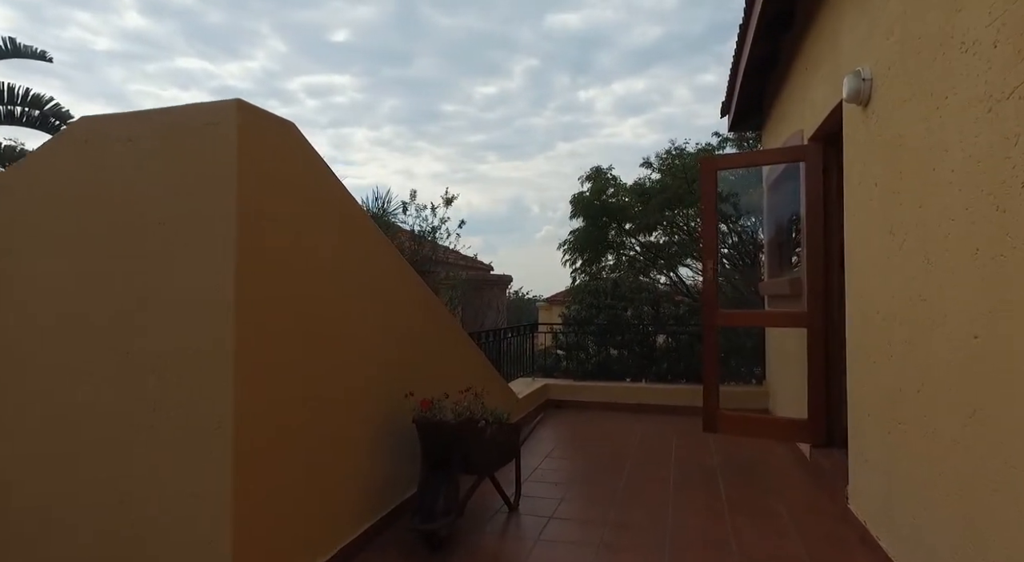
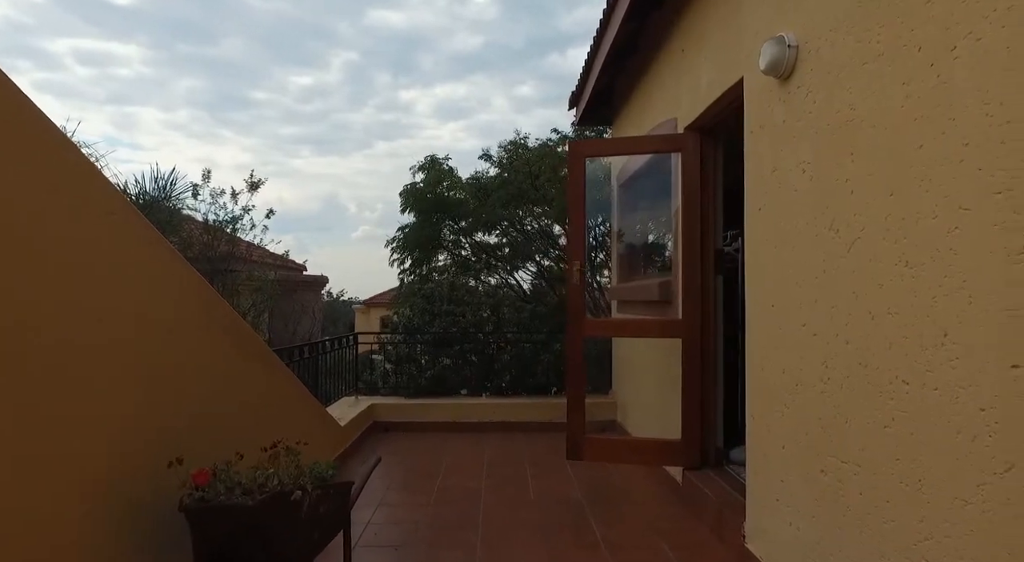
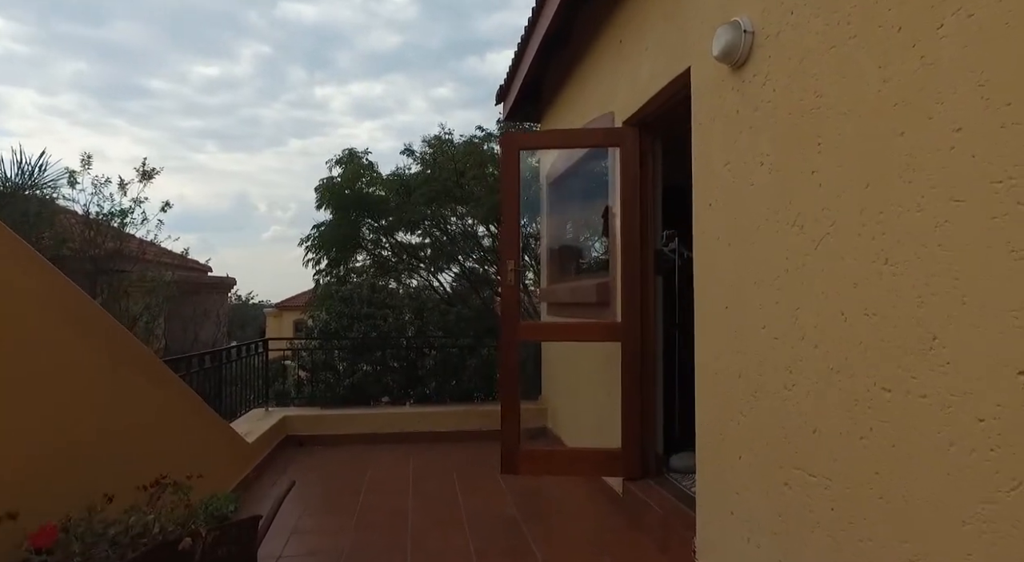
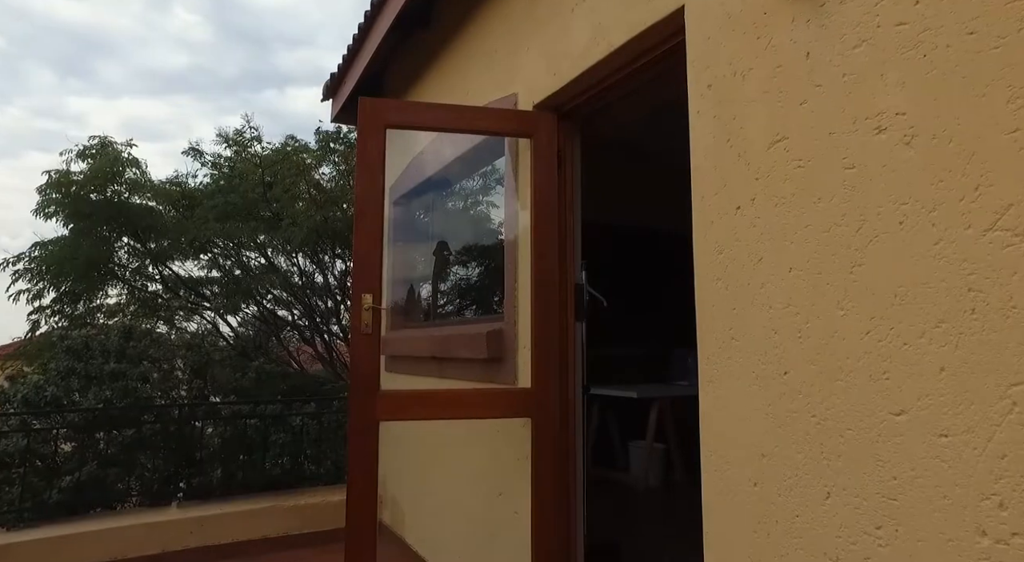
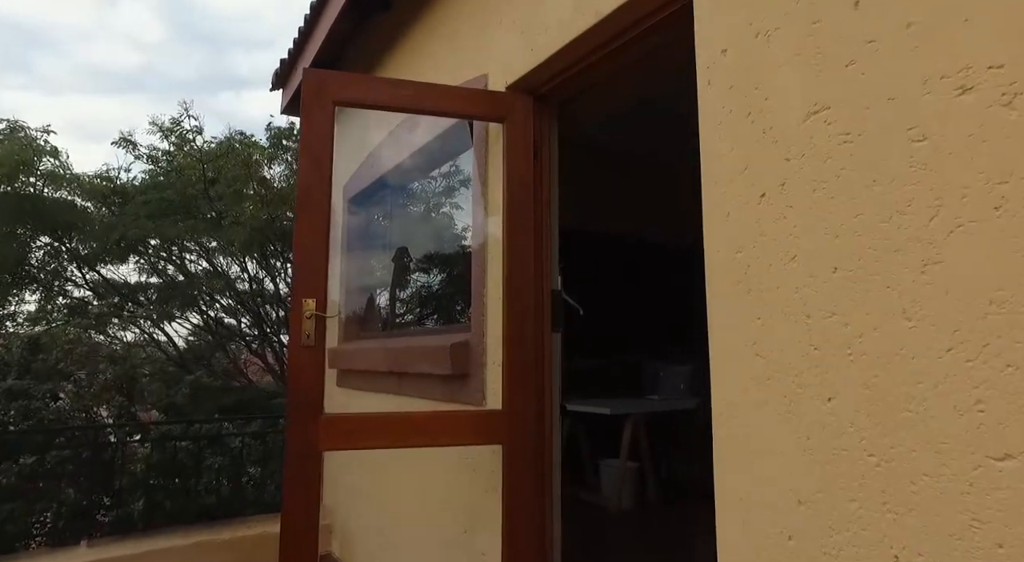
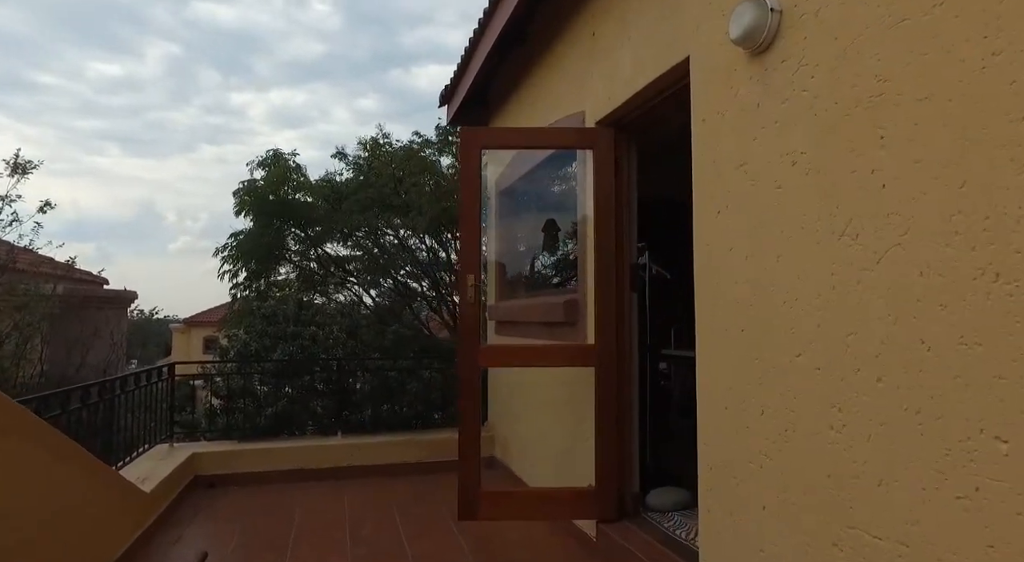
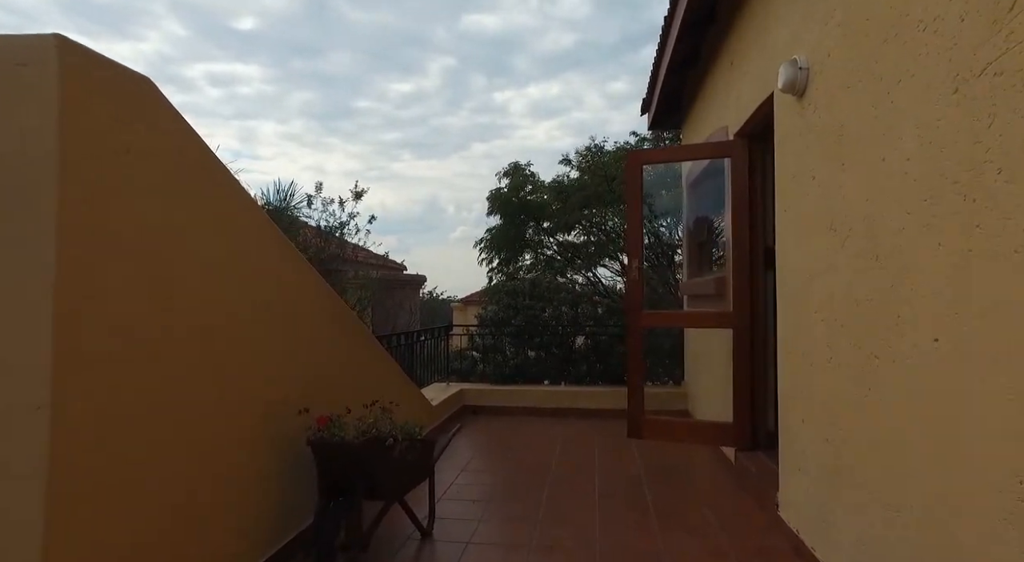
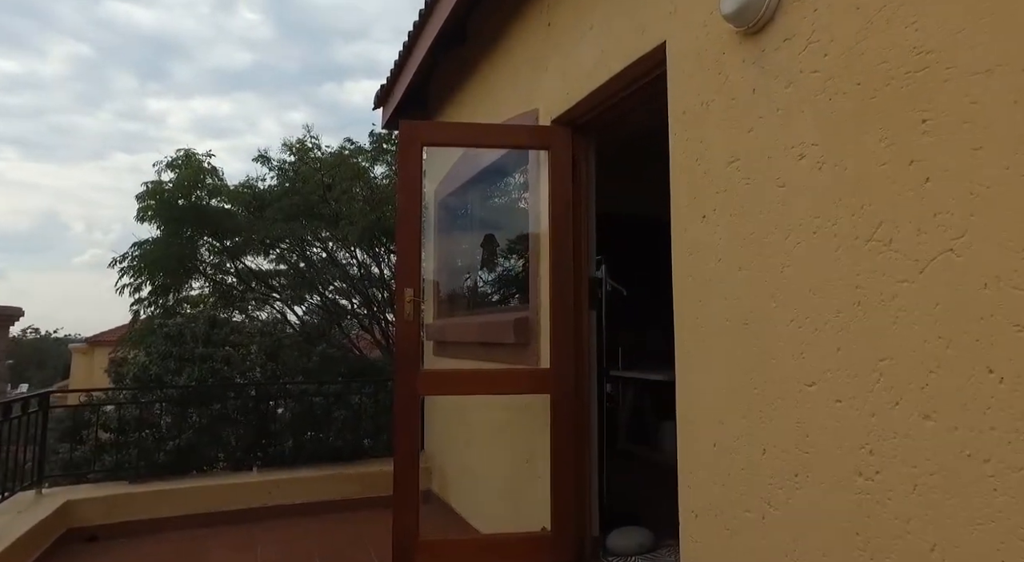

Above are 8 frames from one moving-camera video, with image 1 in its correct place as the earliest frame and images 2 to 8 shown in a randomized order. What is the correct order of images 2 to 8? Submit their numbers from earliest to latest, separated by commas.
7, 2, 3, 6, 8, 4, 5
